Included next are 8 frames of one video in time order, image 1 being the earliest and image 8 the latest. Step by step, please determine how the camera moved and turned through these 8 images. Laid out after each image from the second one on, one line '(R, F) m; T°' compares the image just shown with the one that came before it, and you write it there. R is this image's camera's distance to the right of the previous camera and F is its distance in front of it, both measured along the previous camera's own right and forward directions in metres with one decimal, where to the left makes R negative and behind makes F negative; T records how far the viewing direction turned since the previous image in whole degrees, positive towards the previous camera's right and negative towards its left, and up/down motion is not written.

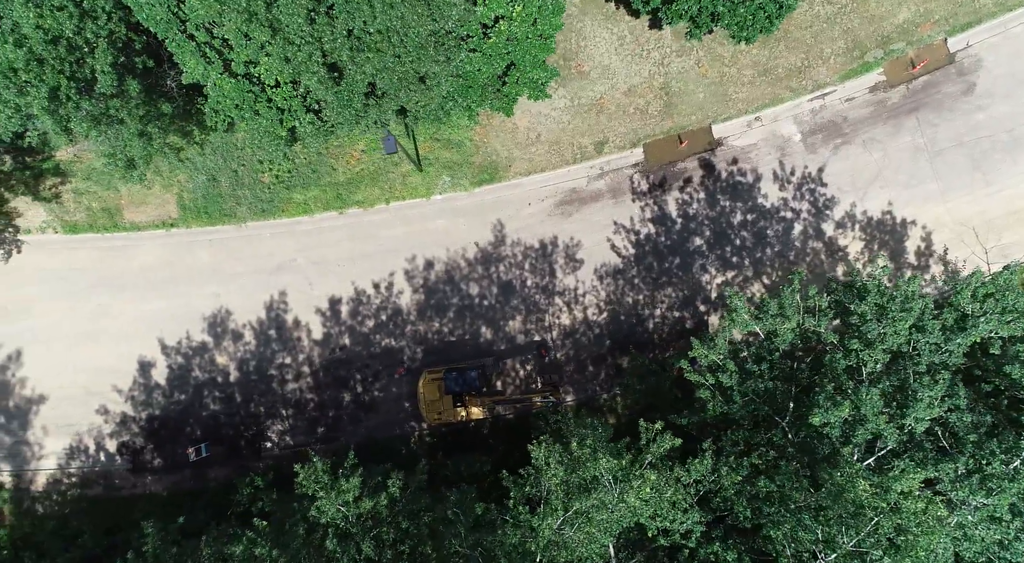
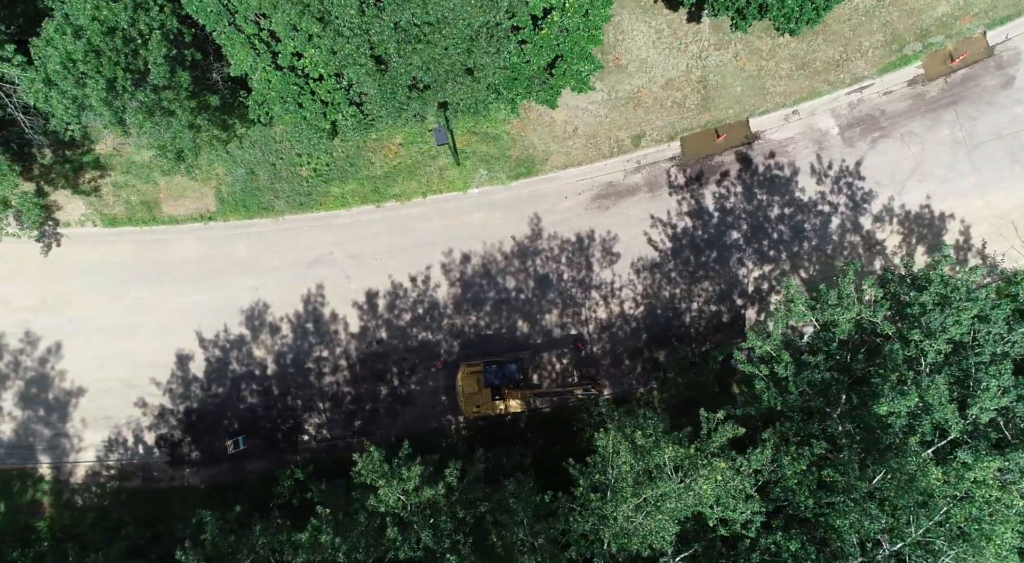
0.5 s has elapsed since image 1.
(-1.6, 0.0) m; 0°
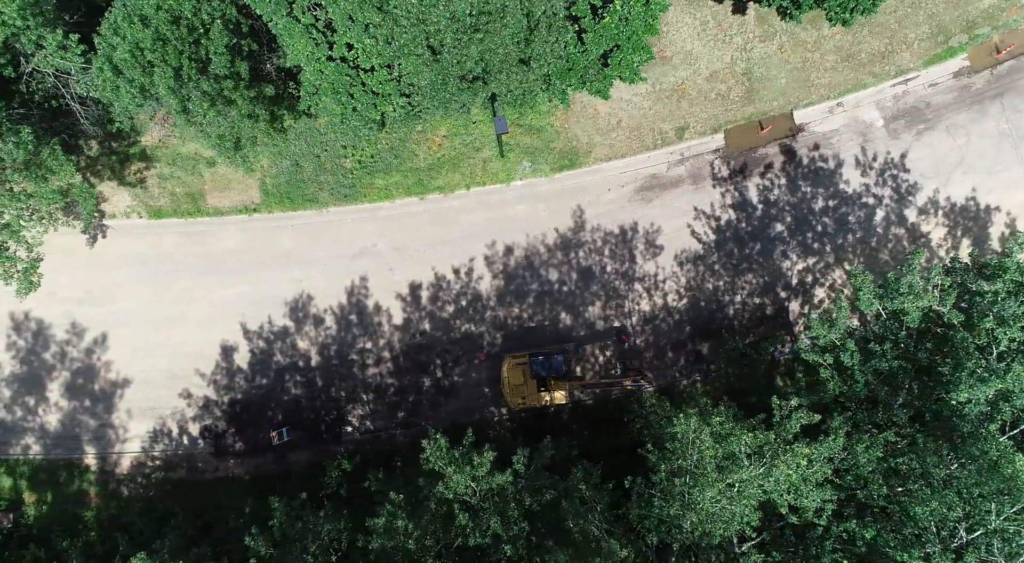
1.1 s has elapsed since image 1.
(-1.9, 0.0) m; 0°
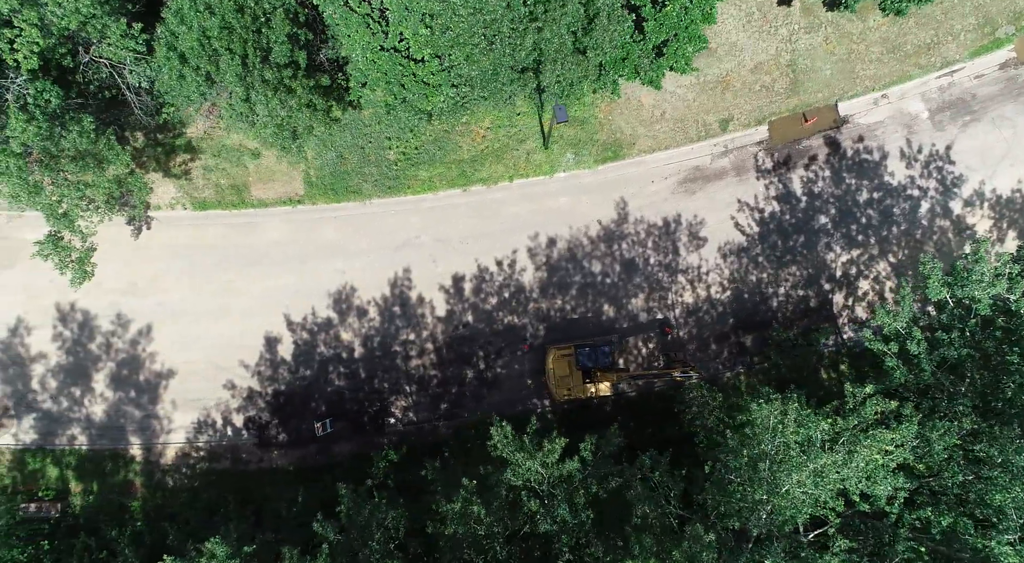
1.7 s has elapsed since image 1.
(-1.9, 0.0) m; 0°
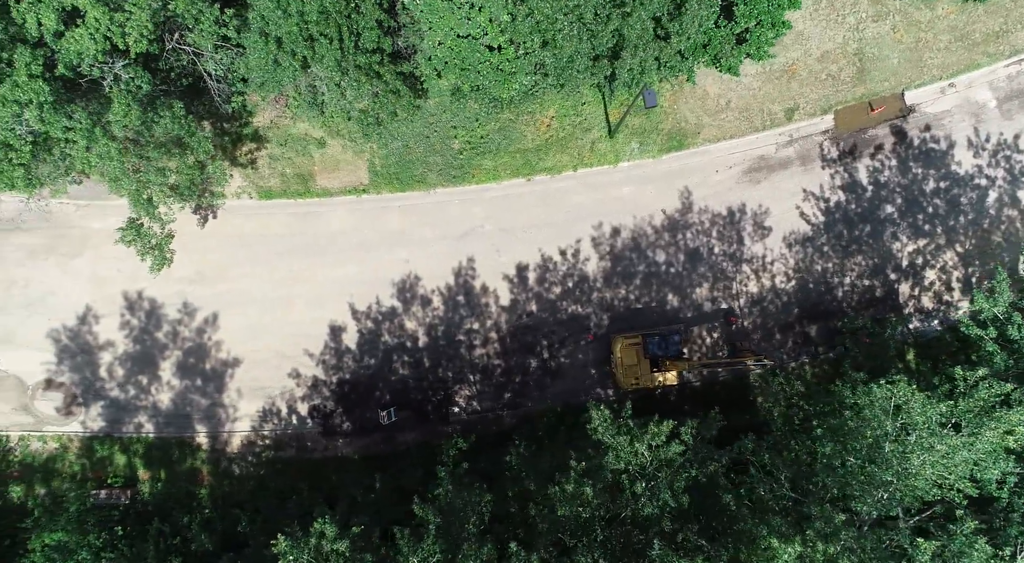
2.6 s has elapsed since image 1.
(-2.9, 0.0) m; 0°
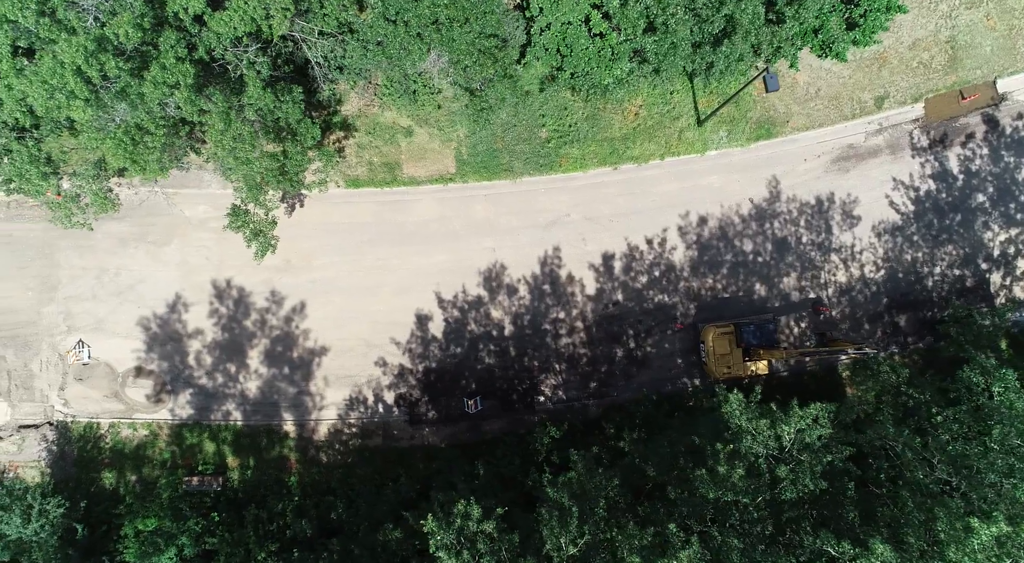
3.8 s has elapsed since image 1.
(-3.9, 0.0) m; -1°
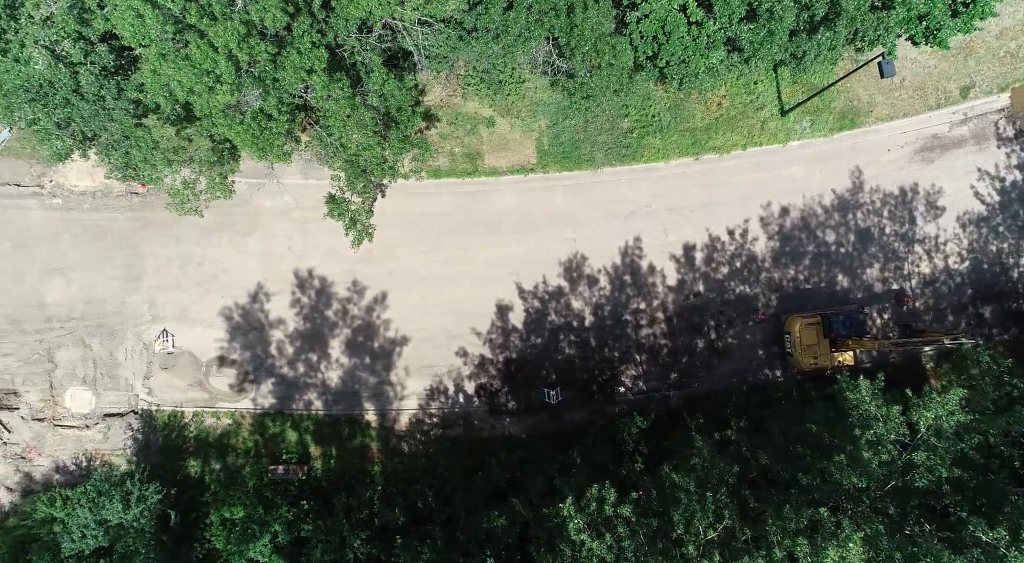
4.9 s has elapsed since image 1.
(-3.6, 0.0) m; -1°
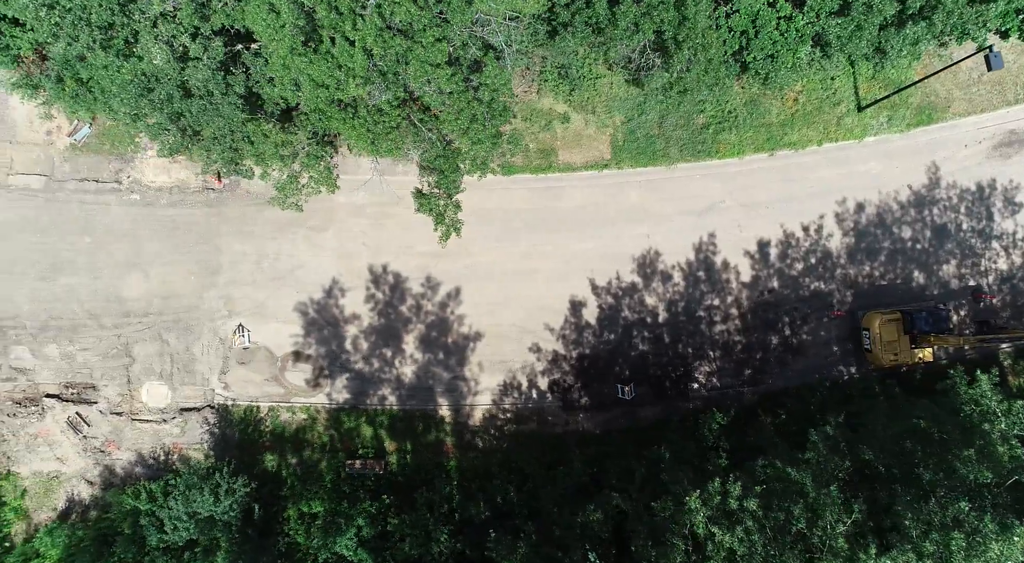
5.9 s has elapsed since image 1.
(-3.3, 0.0) m; -1°
